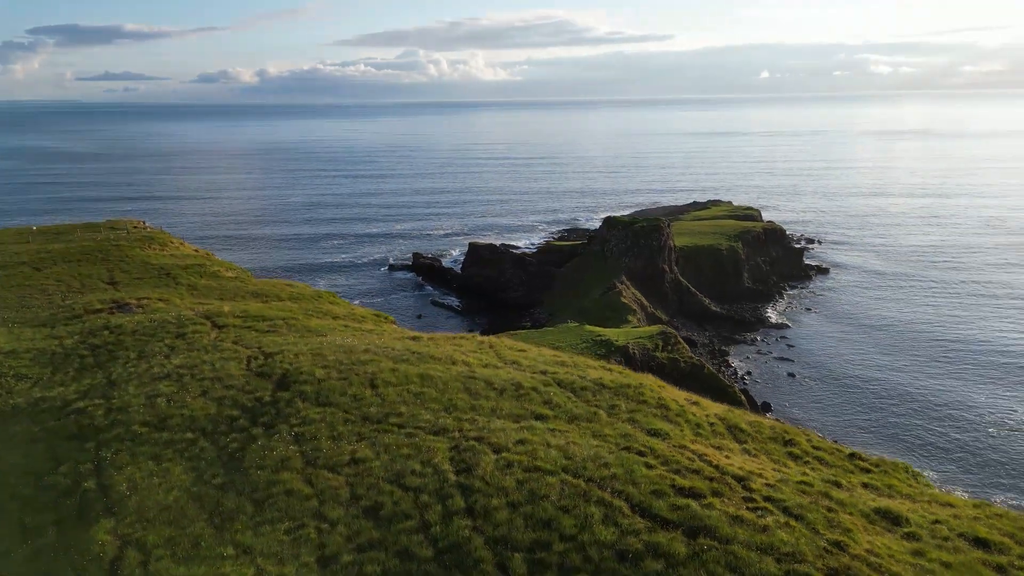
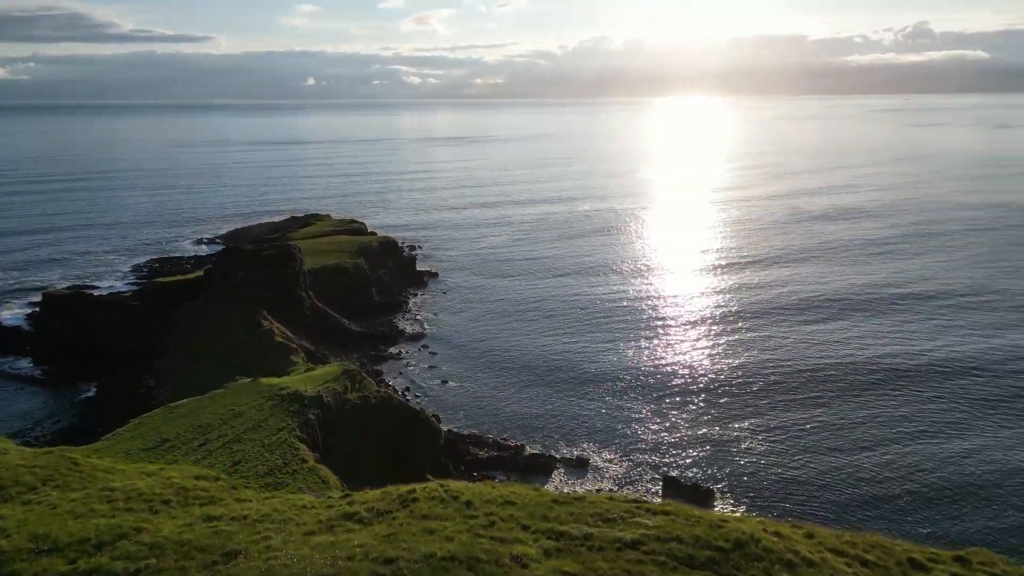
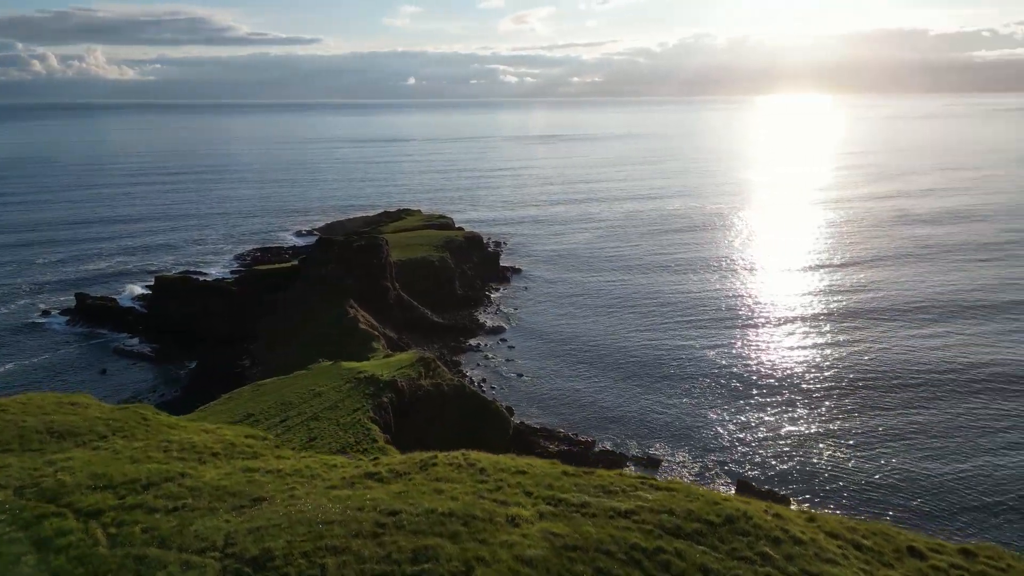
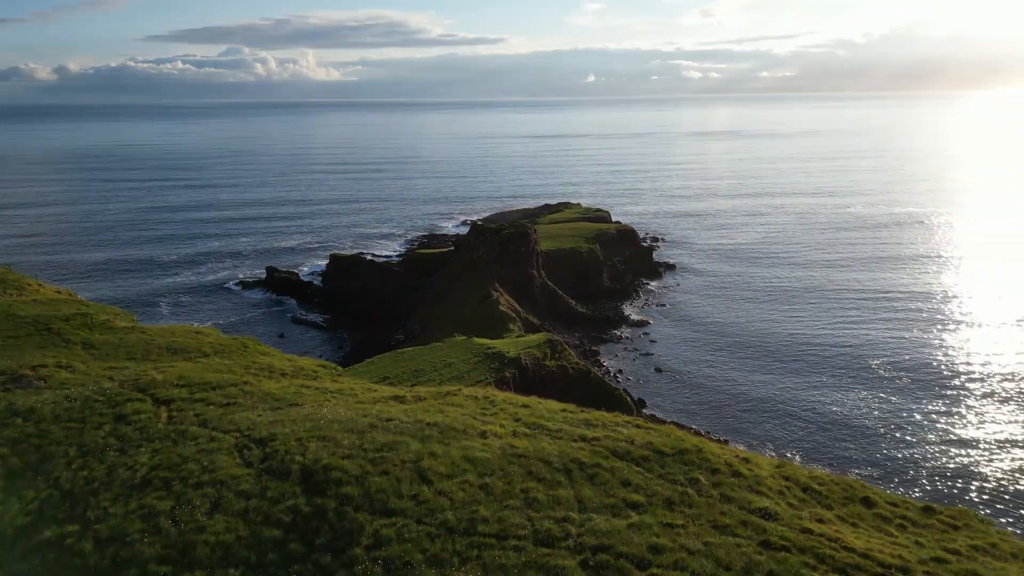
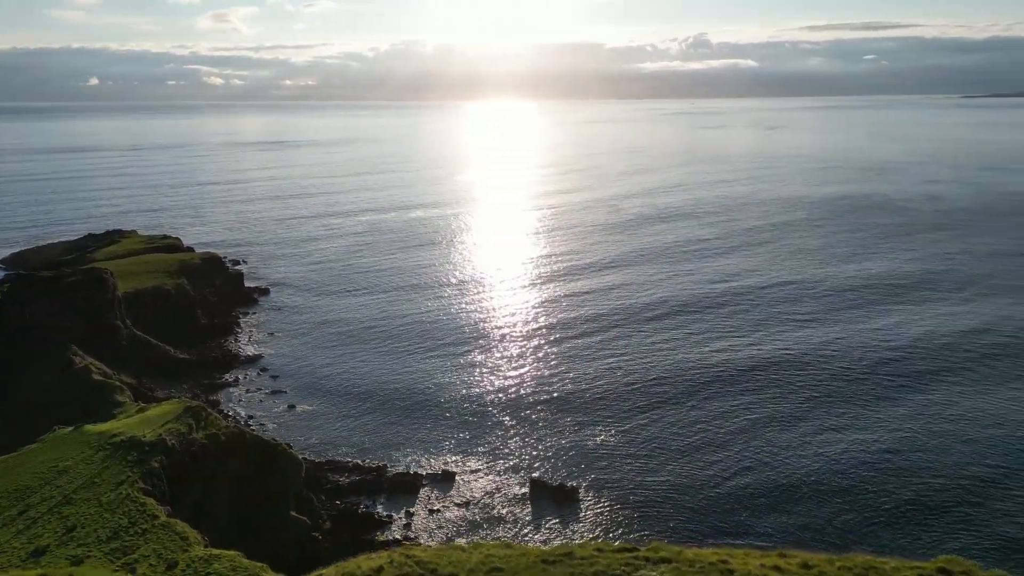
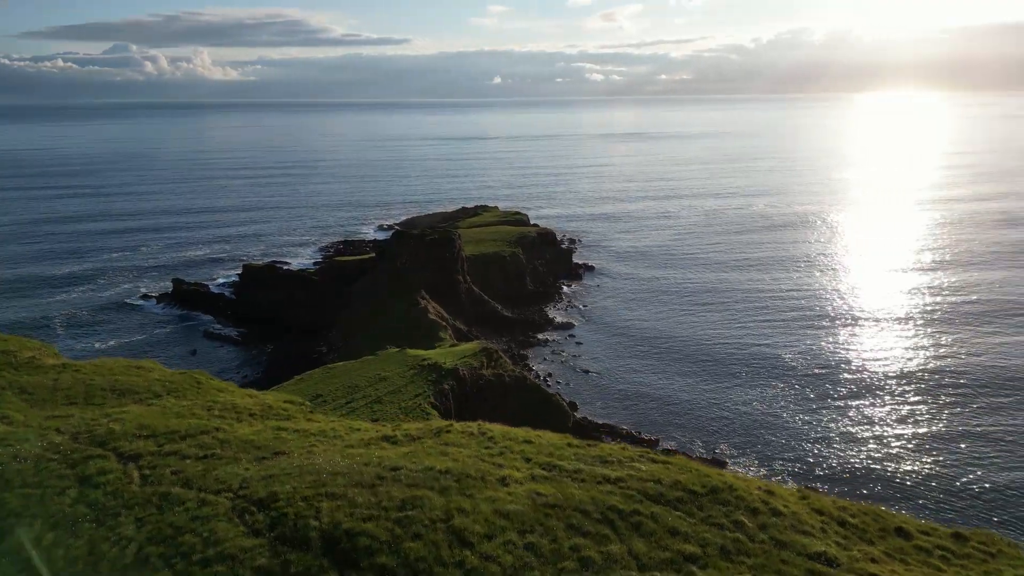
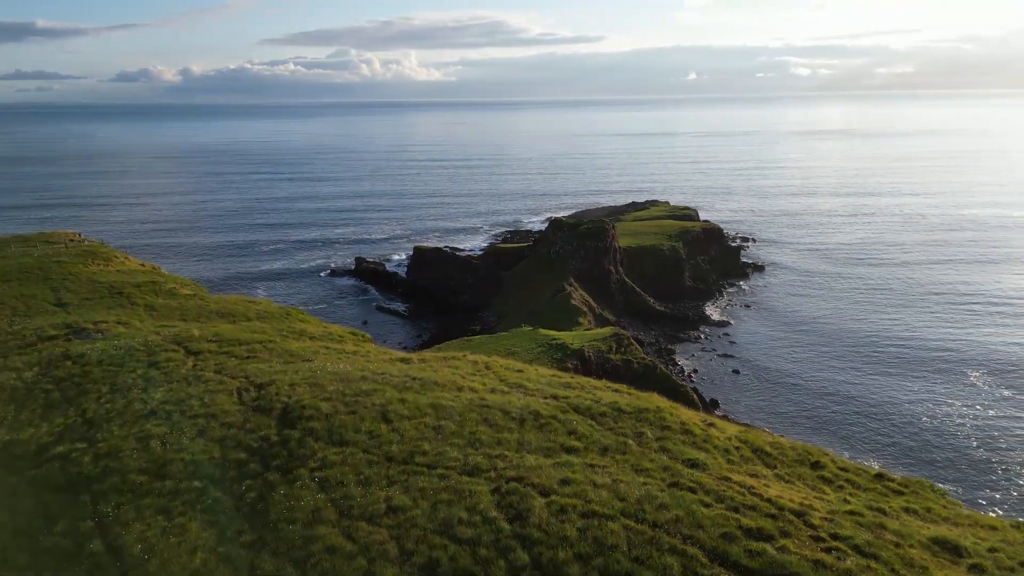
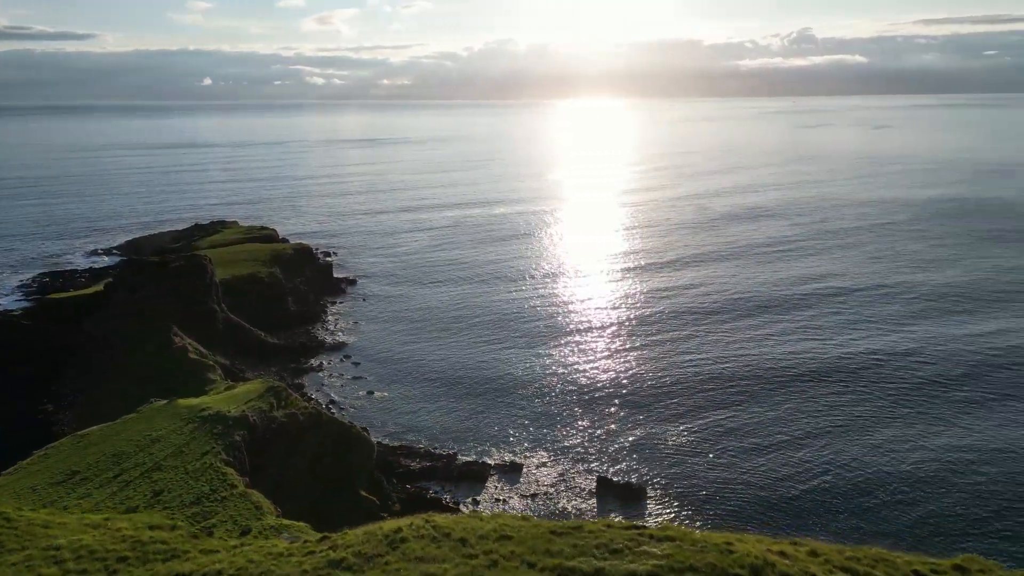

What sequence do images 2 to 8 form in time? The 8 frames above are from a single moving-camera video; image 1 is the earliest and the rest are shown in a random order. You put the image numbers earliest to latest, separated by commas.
7, 4, 6, 3, 2, 8, 5
